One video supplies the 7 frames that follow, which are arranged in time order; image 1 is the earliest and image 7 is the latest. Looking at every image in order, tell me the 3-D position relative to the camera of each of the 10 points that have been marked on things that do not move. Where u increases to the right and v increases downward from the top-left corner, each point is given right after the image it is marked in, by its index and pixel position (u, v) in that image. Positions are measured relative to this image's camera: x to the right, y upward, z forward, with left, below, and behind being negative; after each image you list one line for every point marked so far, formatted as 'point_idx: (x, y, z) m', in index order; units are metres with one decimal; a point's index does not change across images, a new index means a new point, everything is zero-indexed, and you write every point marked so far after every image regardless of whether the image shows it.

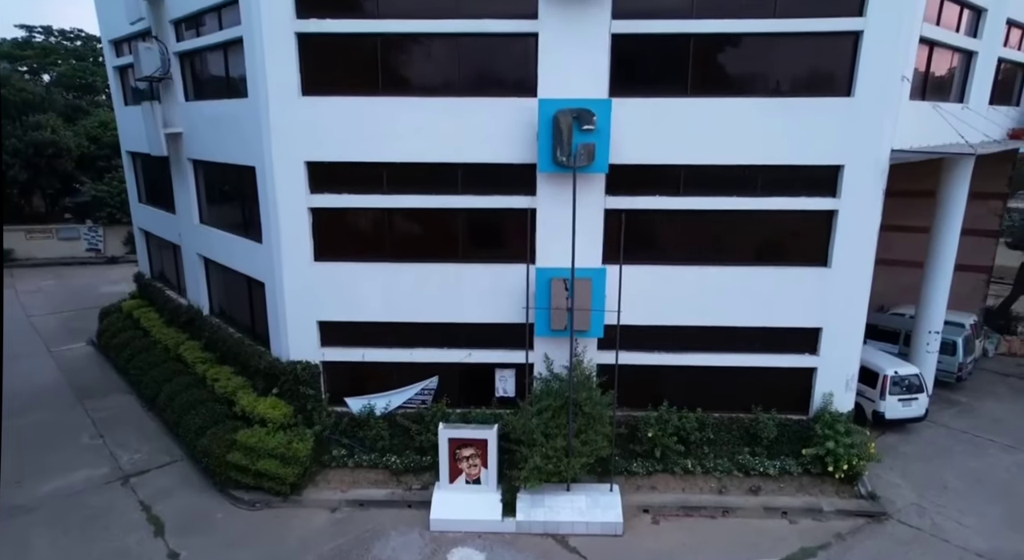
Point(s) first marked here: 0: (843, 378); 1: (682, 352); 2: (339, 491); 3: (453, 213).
0: (+7.3, -2.2, +14.1) m
1: (+3.8, -1.6, +14.1) m
2: (-3.7, -4.5, +13.6) m
3: (-1.3, +1.4, +13.6) m
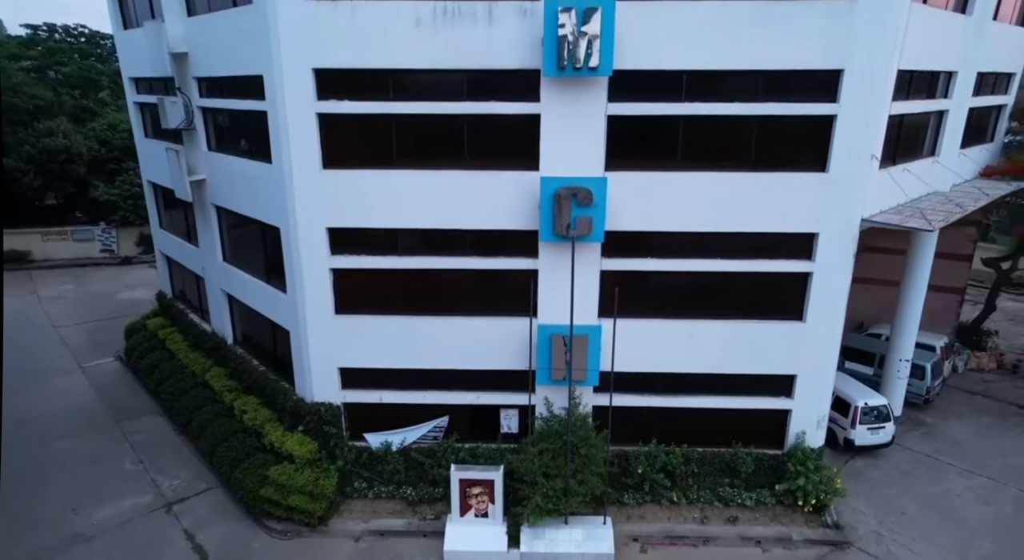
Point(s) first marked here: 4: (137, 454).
0: (+7.4, -3.4, +15.6) m
1: (+3.9, -2.8, +15.6) m
2: (-3.6, -5.8, +15.3) m
3: (-1.2, +0.2, +14.9) m
4: (-10.9, -5.0, +18.5) m
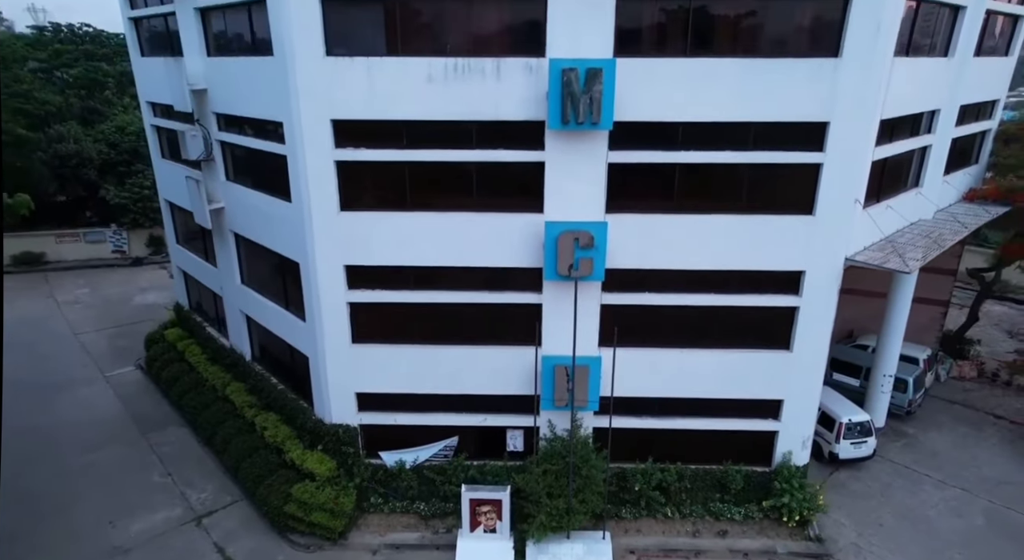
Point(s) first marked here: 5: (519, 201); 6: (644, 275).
0: (+7.6, -4.2, +16.7) m
1: (+4.0, -3.6, +16.7) m
2: (-3.5, -6.6, +16.5) m
3: (-1.0, -0.6, +15.9) m
4: (-10.8, -5.8, +19.7) m
5: (+0.1, +1.9, +15.1) m
6: (+3.2, +0.1, +15.5) m
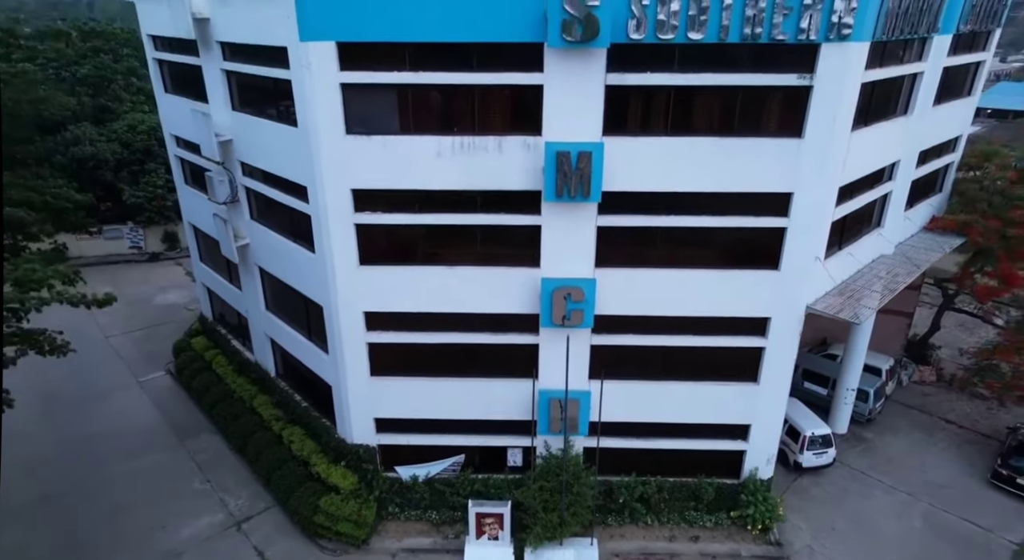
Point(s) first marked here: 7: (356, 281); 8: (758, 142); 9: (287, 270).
0: (+7.6, -5.3, +19.1) m
1: (+4.0, -4.7, +19.0) m
2: (-3.5, -7.8, +19.0) m
3: (-1.0, -1.9, +18.0) m
4: (-10.8, -6.7, +22.1) m
5: (+0.1, +0.6, +17.0) m
6: (+3.2, -1.1, +17.6) m
7: (-4.3, 0.0, +17.4) m
8: (+6.0, +3.4, +15.5) m
9: (-7.0, +0.3, +19.7) m
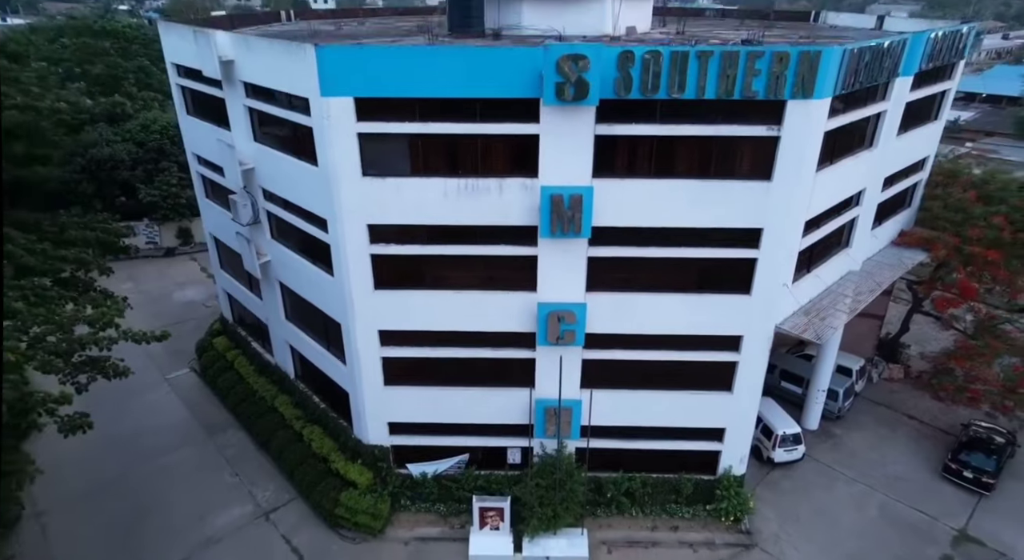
0: (+7.6, -5.9, +21.3) m
1: (+4.0, -5.3, +21.2) m
2: (-3.5, -8.4, +21.3) m
3: (-1.1, -2.5, +20.1) m
4: (-10.8, -7.2, +24.4) m
5: (+0.1, -0.1, +19.0) m
6: (+3.2, -1.8, +19.6) m
7: (-4.3, -0.7, +19.3) m
8: (+6.0, +2.6, +17.4) m
9: (-7.0, -0.2, +21.6) m
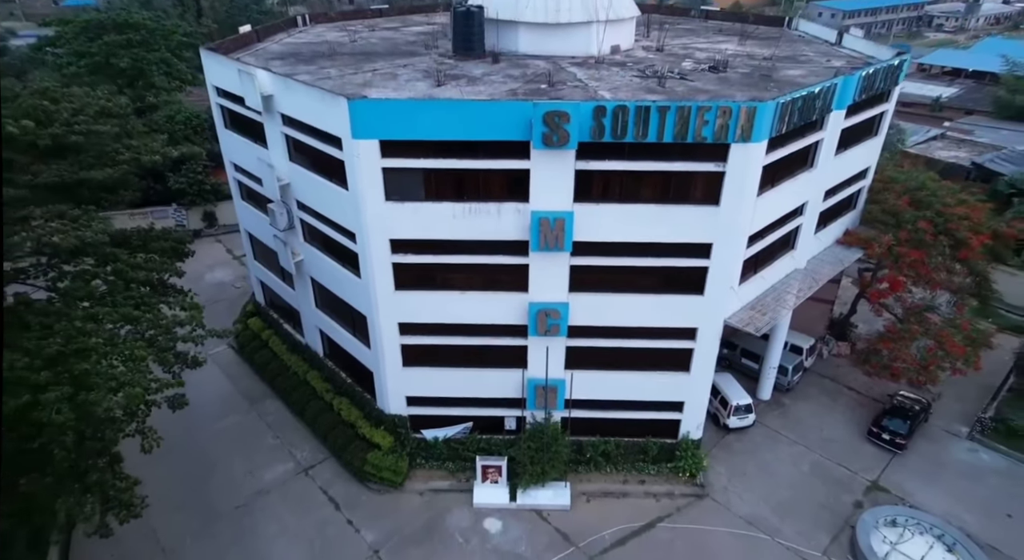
0: (+7.4, -5.8, +25.9) m
1: (+3.8, -5.3, +25.7) m
2: (-3.6, -8.3, +26.0) m
3: (-1.2, -2.5, +24.4) m
4: (-10.9, -6.9, +29.0) m
5: (0.0, -0.2, +23.1) m
6: (+3.0, -1.8, +23.9) m
7: (-4.5, -0.8, +23.5) m
8: (+5.9, +2.4, +21.3) m
9: (-7.1, -0.2, +25.8) m
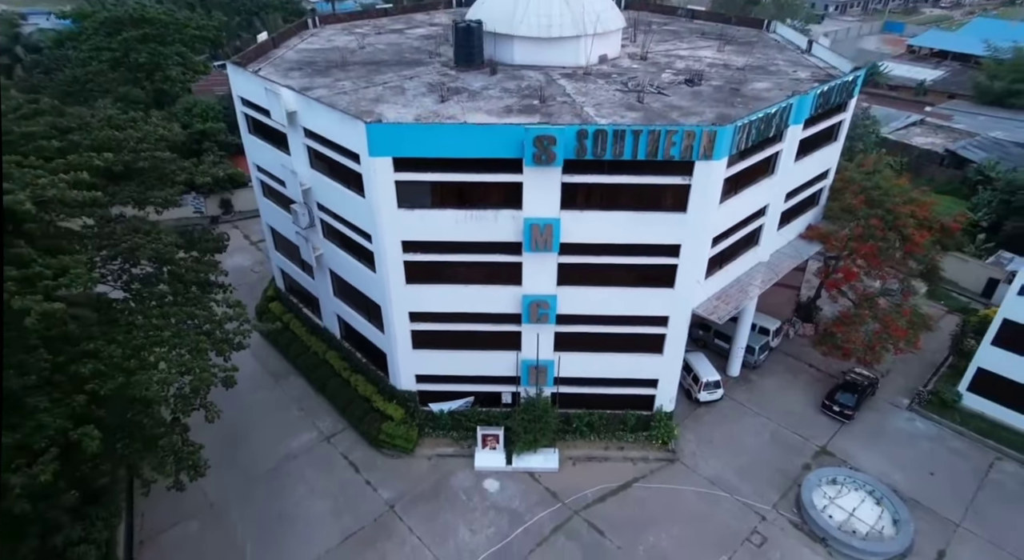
0: (+7.3, -5.5, +29.6) m
1: (+3.7, -5.0, +29.4) m
2: (-3.8, -7.9, +29.9) m
3: (-1.4, -2.3, +28.0) m
4: (-11.1, -6.4, +32.8) m
5: (-0.2, 0.0, +26.6) m
6: (+2.9, -1.6, +27.5) m
7: (-4.6, -0.6, +27.0) m
8: (+5.7, +2.5, +24.7) m
9: (-7.3, +0.2, +29.2) m
